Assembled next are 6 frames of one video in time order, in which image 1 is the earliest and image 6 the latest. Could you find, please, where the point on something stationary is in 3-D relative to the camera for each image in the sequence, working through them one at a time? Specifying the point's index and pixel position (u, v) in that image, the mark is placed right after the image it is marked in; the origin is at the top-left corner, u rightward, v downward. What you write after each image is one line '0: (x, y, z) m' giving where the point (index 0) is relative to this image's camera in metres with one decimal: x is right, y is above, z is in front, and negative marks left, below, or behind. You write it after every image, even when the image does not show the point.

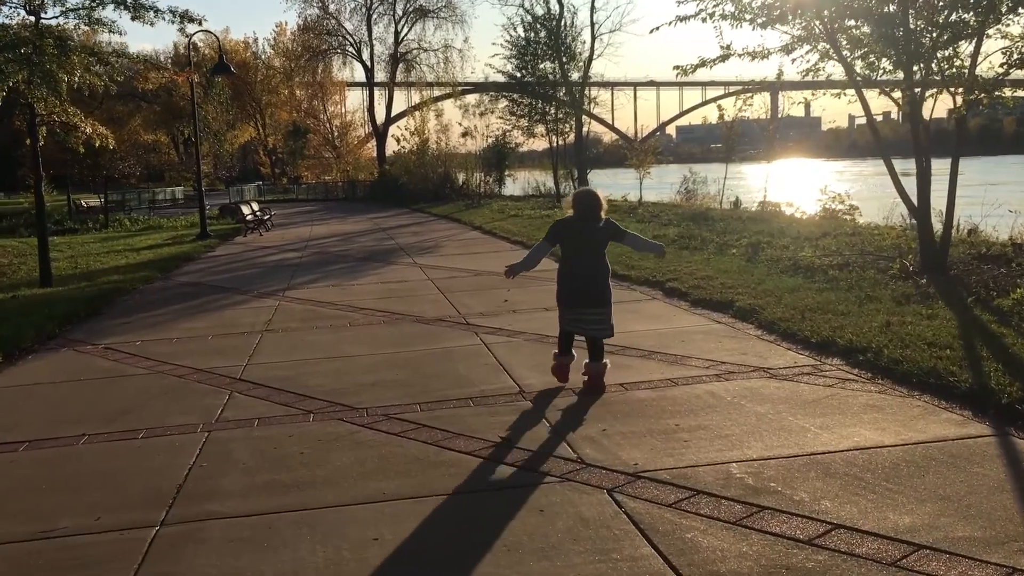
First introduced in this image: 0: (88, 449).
0: (-2.2, -0.9, +5.1) m
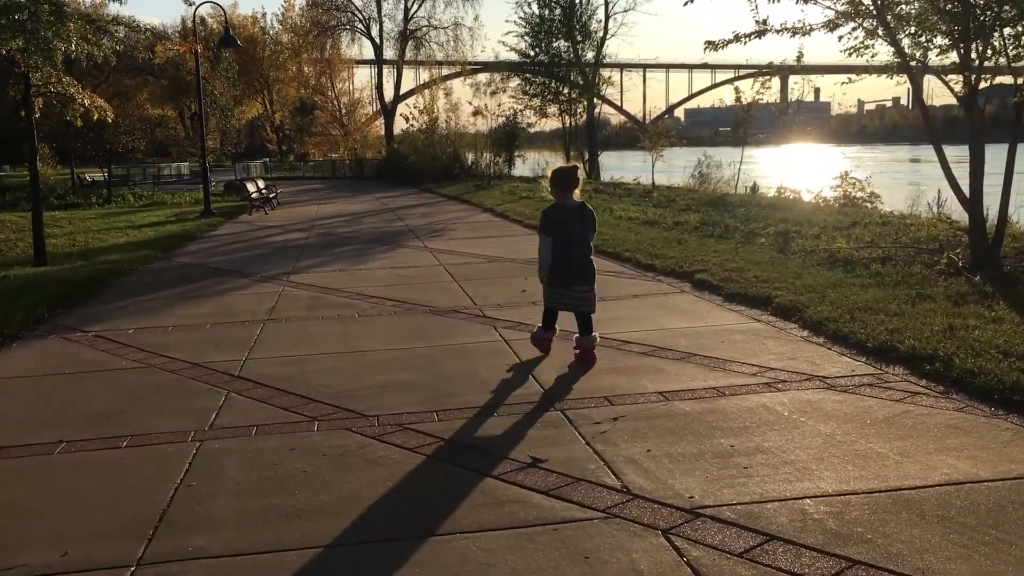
0: (-2.1, -0.8, +4.5) m
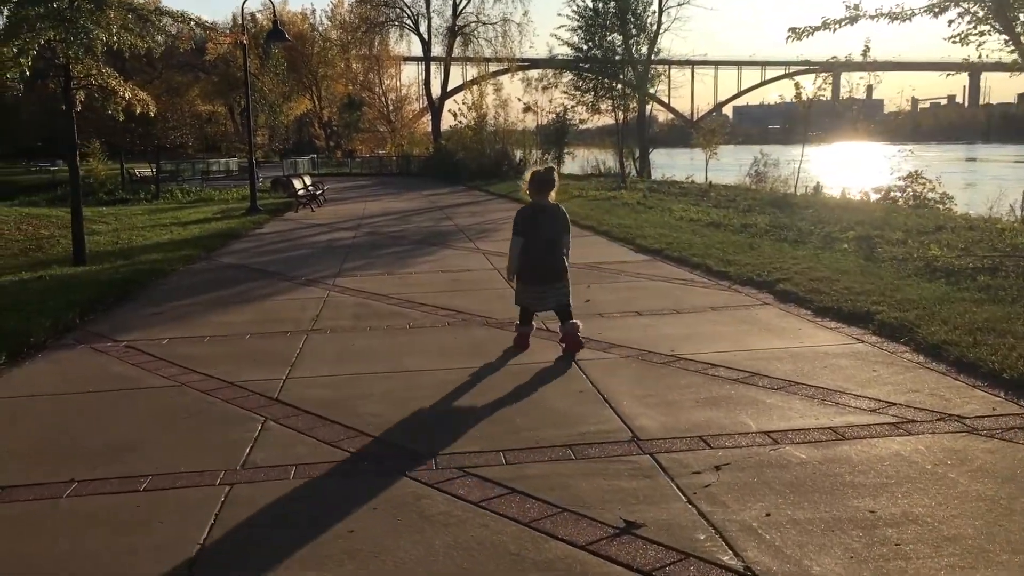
0: (-1.8, -0.9, +3.8) m
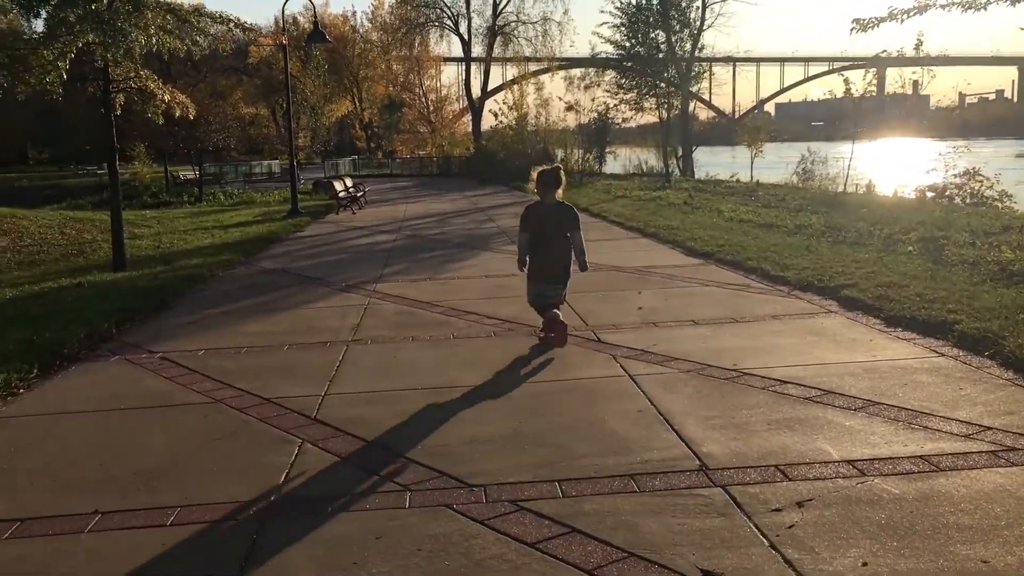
0: (-1.6, -0.9, +3.6) m
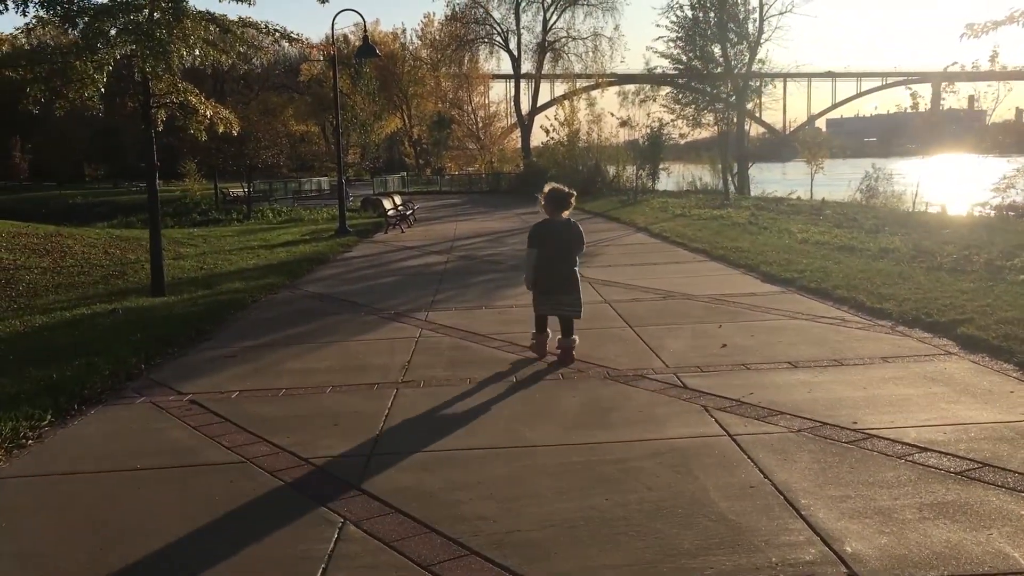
0: (-1.3, -1.1, +2.8) m
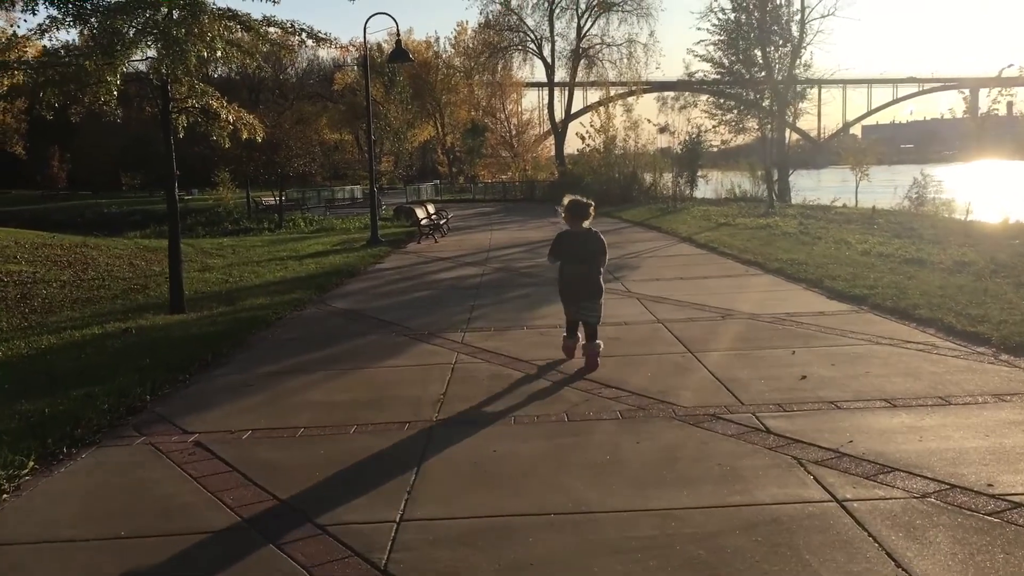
0: (-1.1, -1.2, +2.0) m
